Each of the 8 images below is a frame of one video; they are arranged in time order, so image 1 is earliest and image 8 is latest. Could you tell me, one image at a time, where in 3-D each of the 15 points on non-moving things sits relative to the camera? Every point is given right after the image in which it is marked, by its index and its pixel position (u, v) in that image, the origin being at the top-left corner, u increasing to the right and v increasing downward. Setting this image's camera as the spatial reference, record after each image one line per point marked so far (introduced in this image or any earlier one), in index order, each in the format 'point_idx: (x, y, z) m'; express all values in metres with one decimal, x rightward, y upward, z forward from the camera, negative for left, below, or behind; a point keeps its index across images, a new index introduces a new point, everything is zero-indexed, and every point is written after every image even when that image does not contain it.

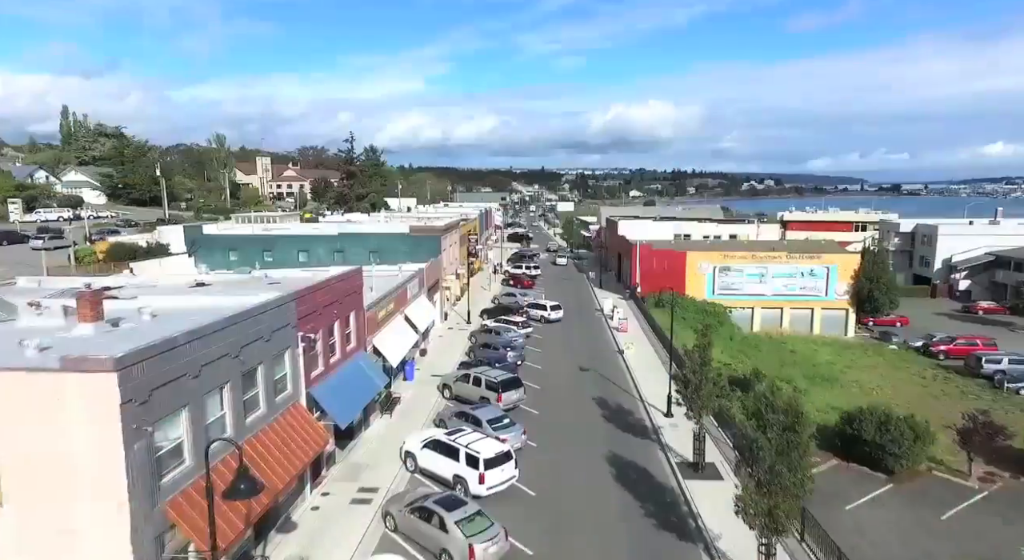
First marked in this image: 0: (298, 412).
0: (-5.6, -3.5, +17.4) m
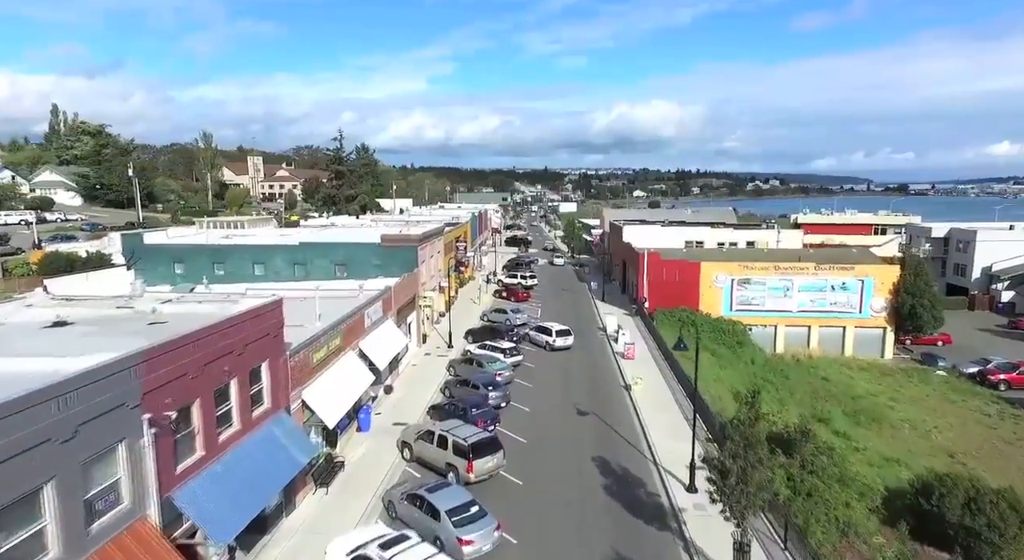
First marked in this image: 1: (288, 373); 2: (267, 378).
0: (-6.4, -4.4, +11.4) m
1: (-6.1, -2.5, +18.1) m
2: (-6.2, -2.4, +16.7) m
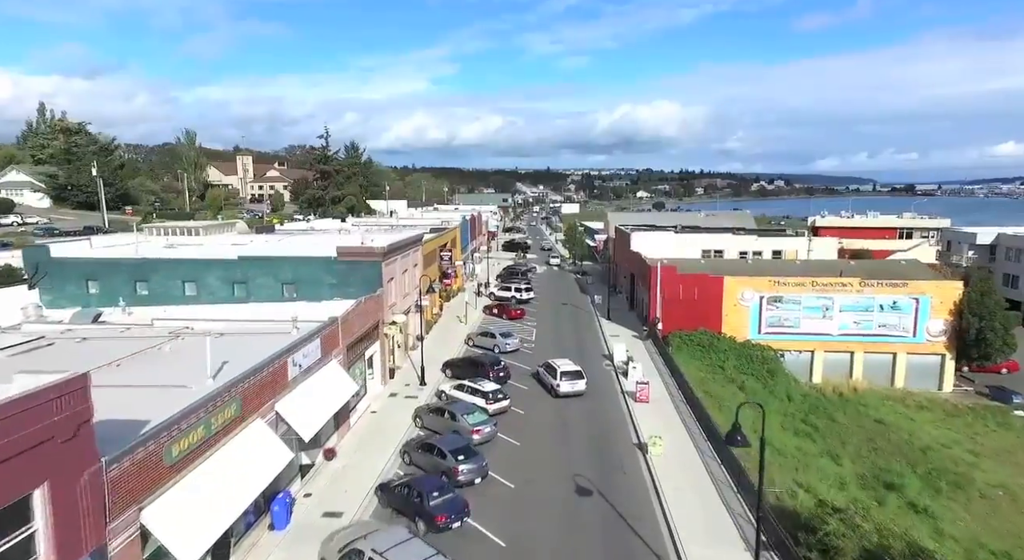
0: (-7.1, -5.4, +4.5) m
1: (-6.8, -3.5, +11.2) m
2: (-6.9, -3.4, +9.8) m
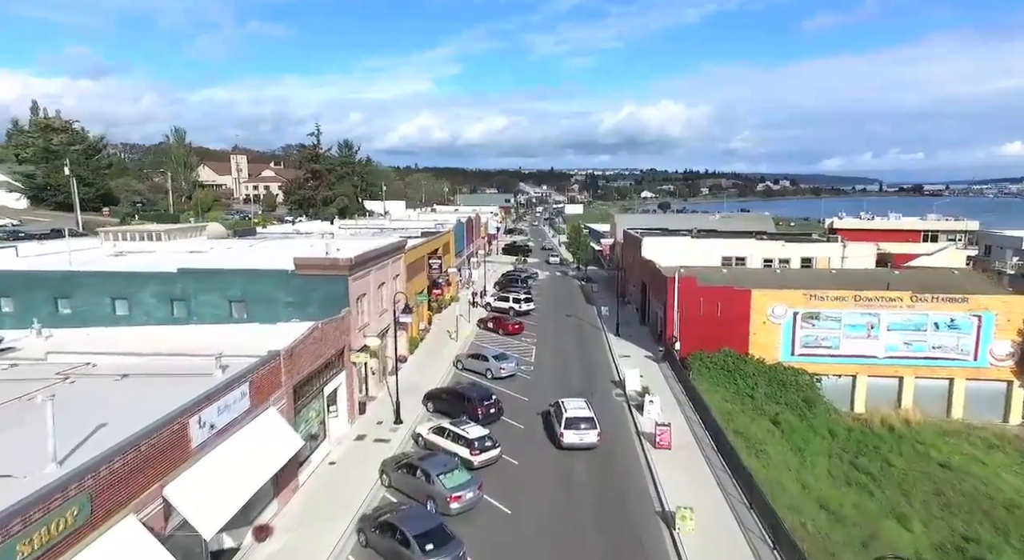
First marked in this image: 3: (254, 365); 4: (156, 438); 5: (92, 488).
0: (-7.6, -6.1, -0.5) m
1: (-7.2, -4.2, +6.1) m
2: (-7.3, -4.1, +4.8) m
3: (-6.8, -2.3, +17.4) m
4: (-7.0, -3.1, +13.0) m
5: (-7.1, -3.5, +11.1) m
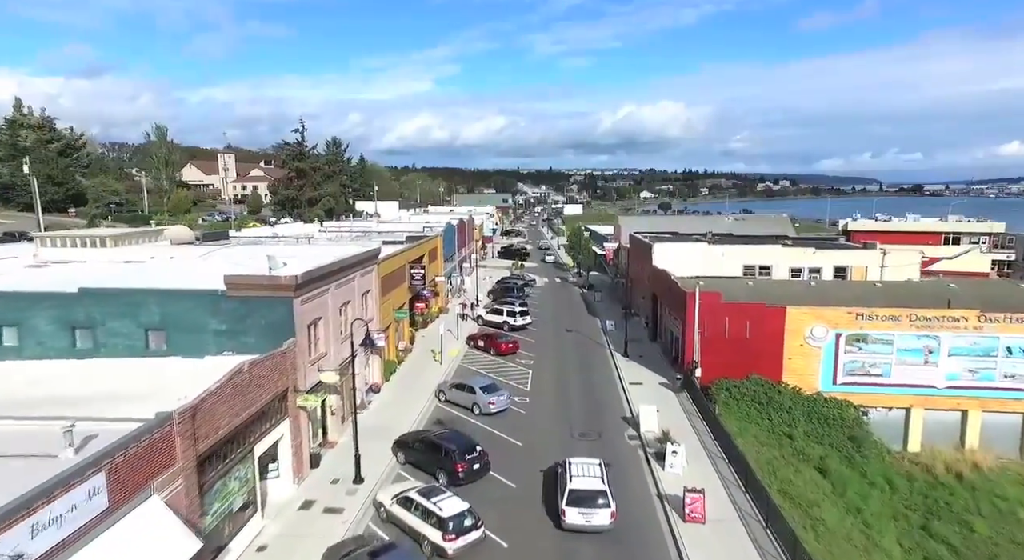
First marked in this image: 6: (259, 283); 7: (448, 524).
0: (-7.8, -6.8, -5.8) m
1: (-7.5, -4.8, +0.9) m
2: (-7.6, -4.8, -0.5) m
3: (-7.2, -3.0, +12.1) m
4: (-7.3, -3.8, +7.7) m
5: (-7.4, -4.2, +5.8) m
6: (-7.6, -0.1, +19.9) m
7: (-1.6, -6.0, +16.5) m
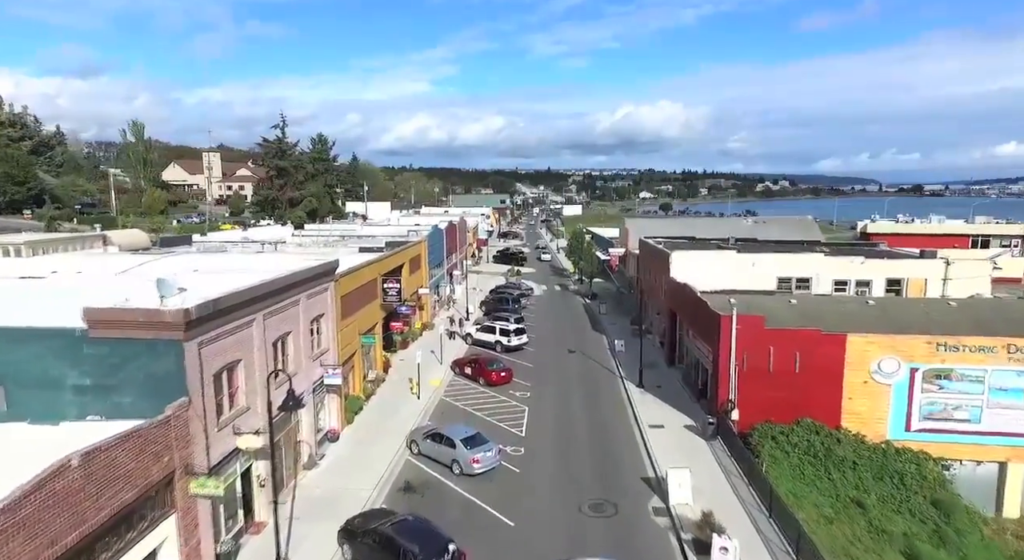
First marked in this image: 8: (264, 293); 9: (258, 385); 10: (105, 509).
0: (-8.1, -7.5, -11.8) m
1: (-7.7, -5.6, -5.1) m
2: (-7.8, -5.5, -6.5) m
3: (-7.4, -3.7, +6.1) m
4: (-7.6, -4.5, +1.7) m
5: (-7.7, -4.9, -0.2) m
6: (-7.9, -0.8, +13.8) m
7: (-1.9, -6.8, +10.5) m
8: (-6.7, -0.3, +17.9) m
9: (-6.8, -2.8, +17.6) m
10: (-7.1, -4.0, +12.1) m
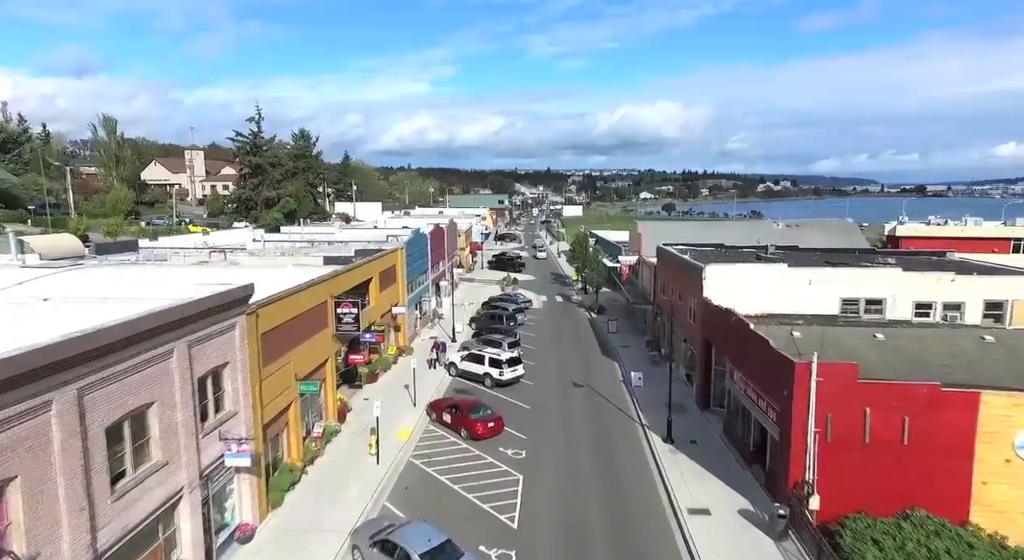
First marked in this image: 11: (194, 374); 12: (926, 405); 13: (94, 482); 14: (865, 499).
0: (-8.4, -8.3, -18.9) m
1: (-8.0, -6.4, -12.2) m
2: (-8.1, -6.3, -13.6) m
3: (-7.8, -4.5, -1.0) m
4: (-7.9, -5.3, -5.4) m
5: (-8.0, -5.7, -7.3) m
6: (-8.2, -1.6, +6.8) m
7: (-2.2, -7.6, +3.4) m
8: (-7.1, -1.1, +10.8) m
9: (-7.1, -3.6, +10.5) m
10: (-7.4, -4.8, +5.0) m
11: (-6.9, -2.0, +14.5) m
12: (+10.3, -3.1, +16.3) m
13: (-7.0, -3.4, +11.1) m
14: (+9.1, -5.6, +17.0) m
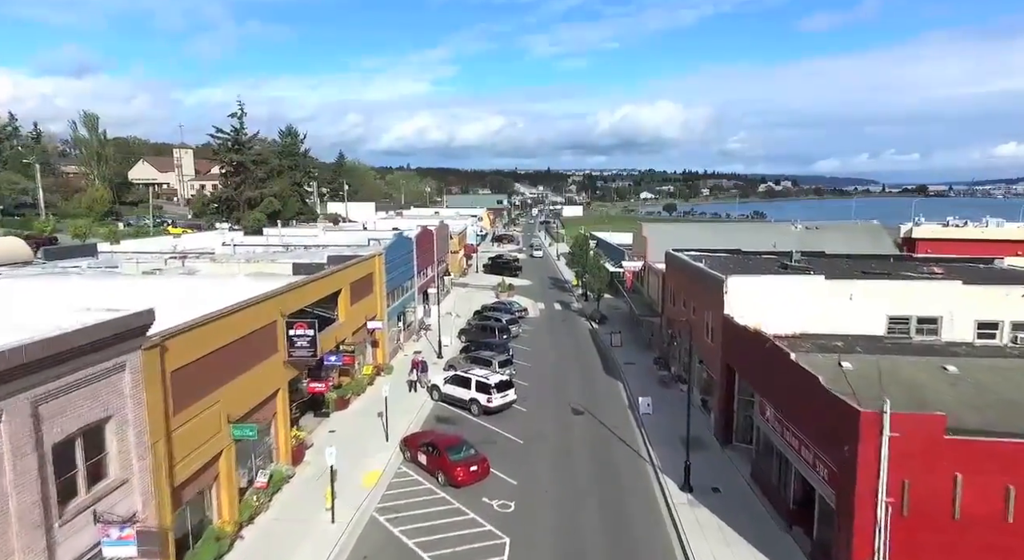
0: (-8.8, -8.7, -22.9) m
1: (-8.4, -6.8, -16.2) m
2: (-8.5, -6.8, -17.6) m
3: (-8.2, -5.0, -5.0) m
4: (-8.3, -5.8, -9.4) m
5: (-8.4, -6.2, -11.3) m
6: (-8.6, -2.1, +2.8) m
7: (-2.6, -8.0, -0.6) m
8: (-7.5, -1.6, +6.8) m
9: (-7.5, -4.1, +6.5) m
10: (-7.8, -5.3, +1.0) m
11: (-7.4, -2.5, +10.5) m
12: (+9.9, -3.6, +12.3) m
13: (-7.4, -3.9, +7.1) m
14: (+8.7, -6.1, +13.0) m
